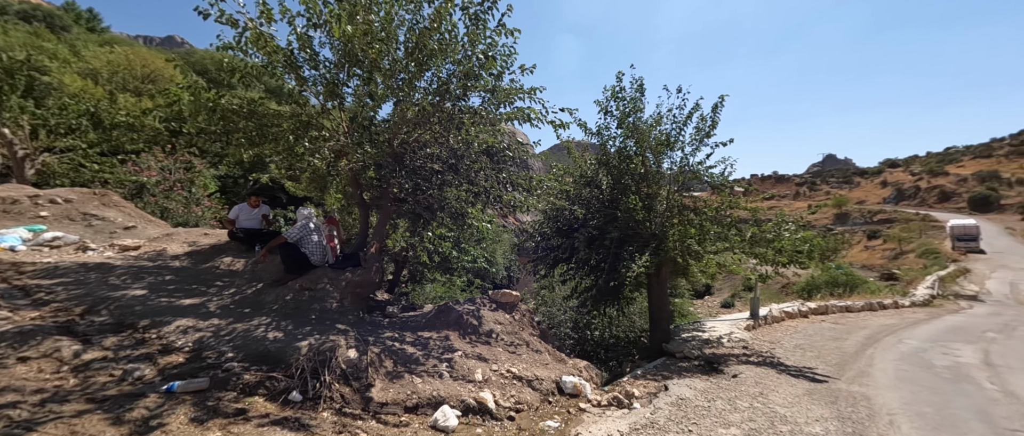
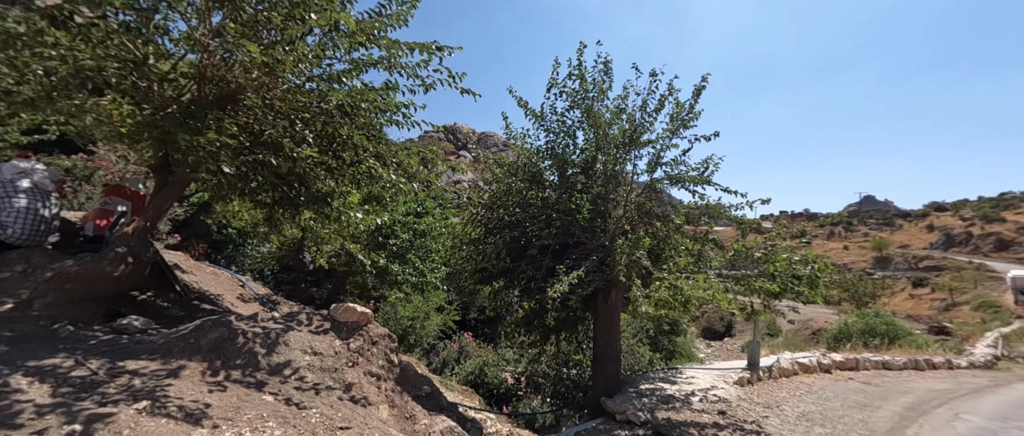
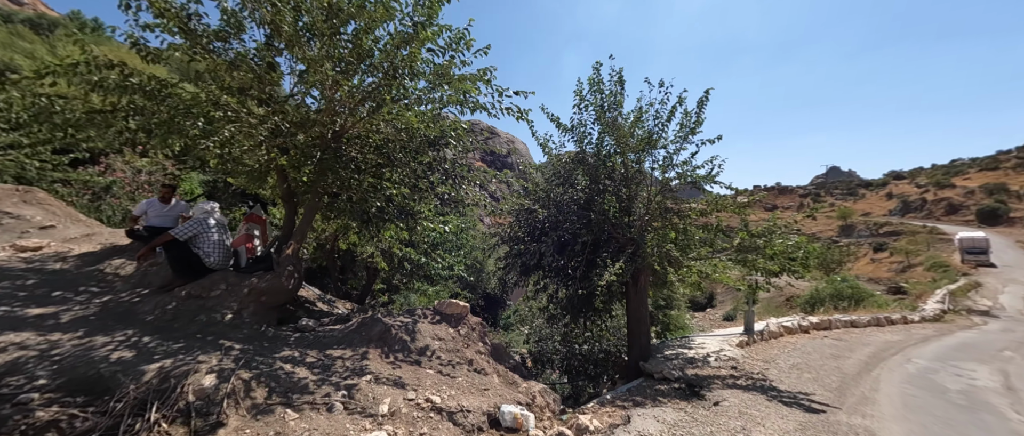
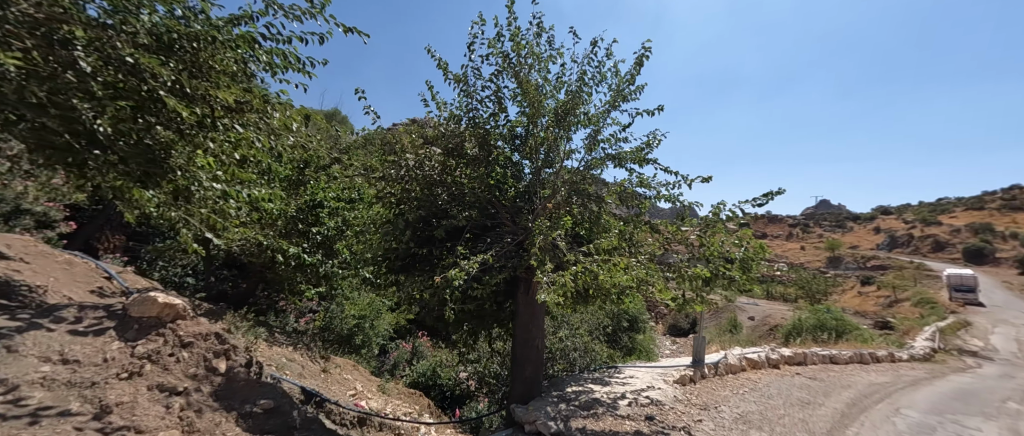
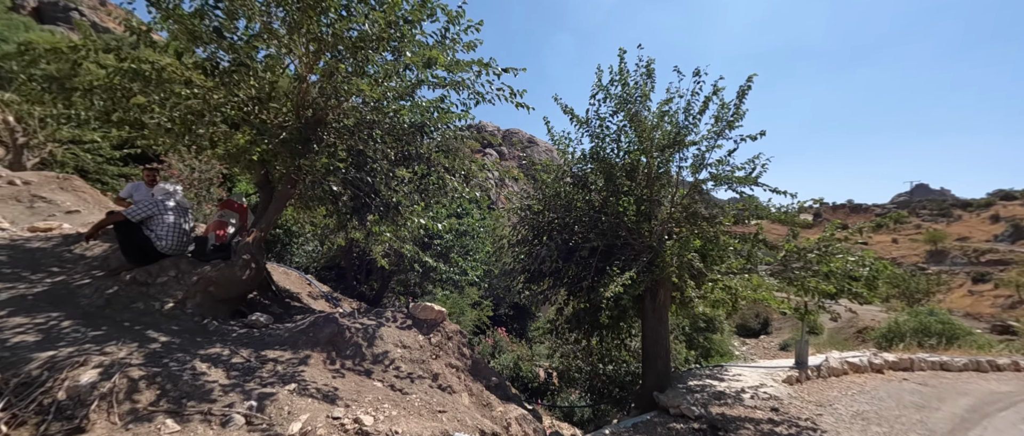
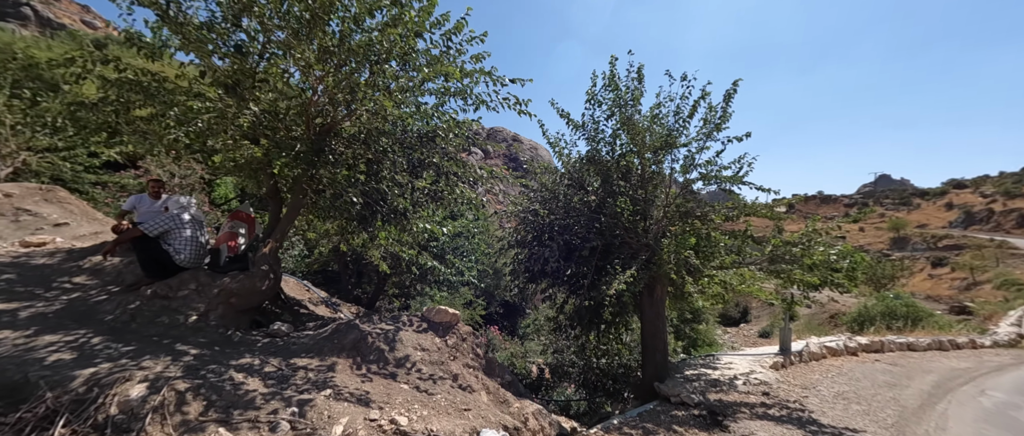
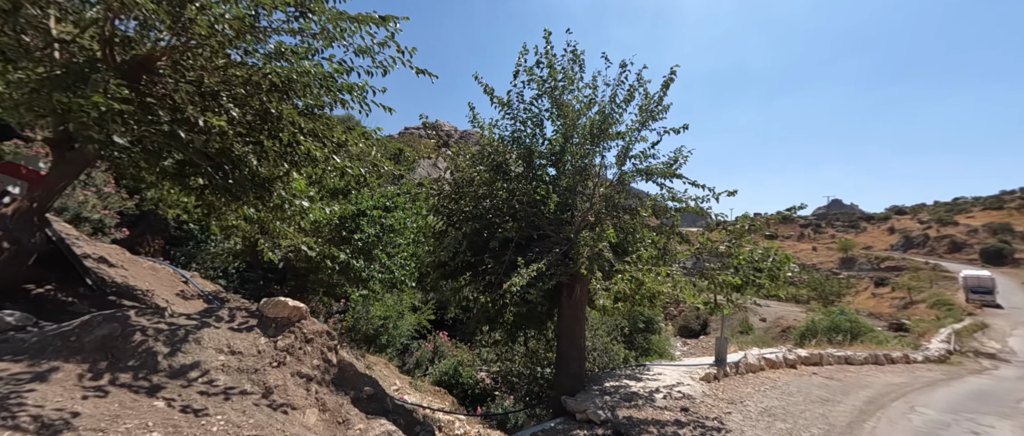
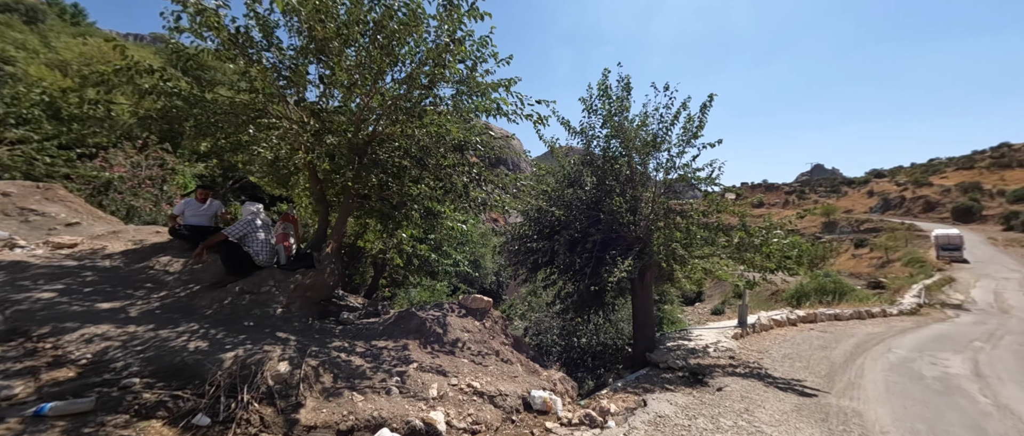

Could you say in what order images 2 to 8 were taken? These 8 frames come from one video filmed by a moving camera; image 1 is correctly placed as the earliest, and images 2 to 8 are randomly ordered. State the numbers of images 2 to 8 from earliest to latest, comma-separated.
8, 3, 6, 5, 2, 7, 4
